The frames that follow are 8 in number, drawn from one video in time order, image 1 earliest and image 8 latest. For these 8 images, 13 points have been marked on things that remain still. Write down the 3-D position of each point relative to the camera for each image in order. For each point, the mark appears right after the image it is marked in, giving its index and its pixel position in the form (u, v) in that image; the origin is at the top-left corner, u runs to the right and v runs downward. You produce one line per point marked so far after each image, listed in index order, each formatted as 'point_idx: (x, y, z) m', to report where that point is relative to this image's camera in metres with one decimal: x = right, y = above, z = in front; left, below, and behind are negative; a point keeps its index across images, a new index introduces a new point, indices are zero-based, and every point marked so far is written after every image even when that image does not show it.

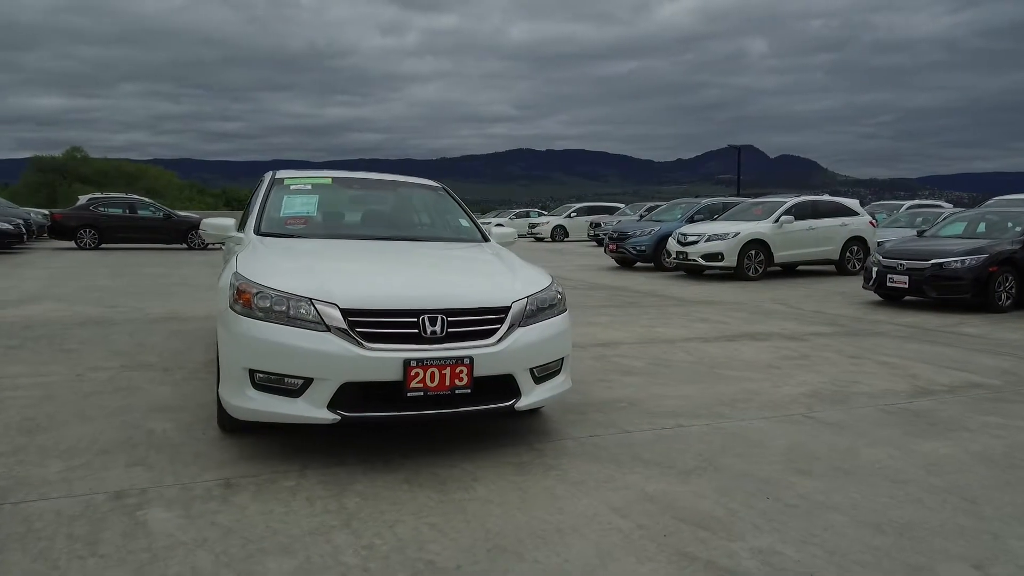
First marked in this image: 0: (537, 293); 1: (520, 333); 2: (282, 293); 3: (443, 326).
0: (+0.1, 0.0, +4.1) m
1: (0.0, -0.2, +3.8) m
2: (-1.1, 0.0, +3.6) m
3: (-0.3, -0.2, +3.6) m
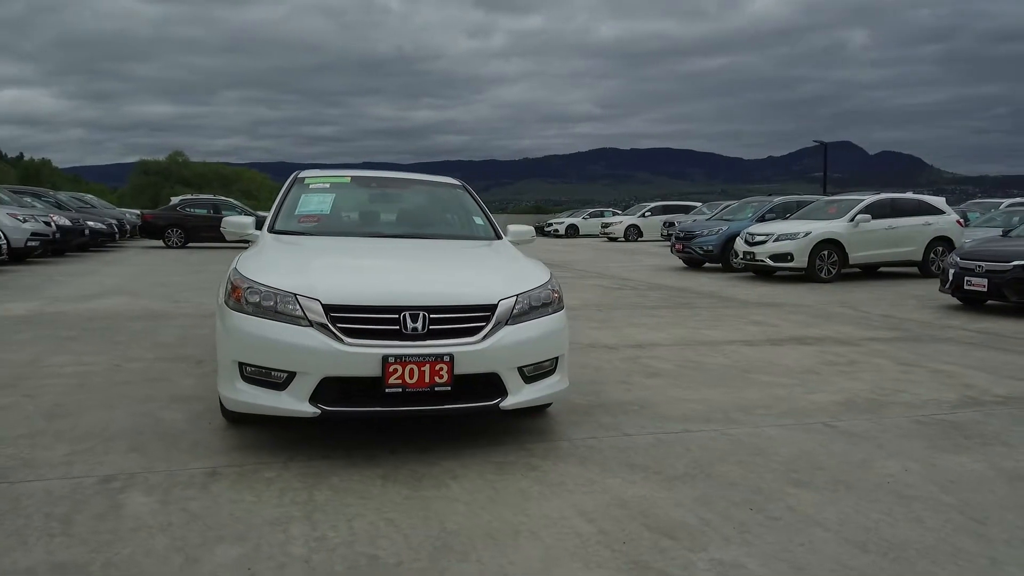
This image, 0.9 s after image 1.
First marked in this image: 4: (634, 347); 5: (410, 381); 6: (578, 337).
0: (+0.1, 0.0, +4.0) m
1: (0.0, -0.2, +3.8) m
2: (-1.2, 0.0, +3.7) m
3: (-0.4, -0.2, +3.6) m
4: (+1.2, -0.6, +7.2) m
5: (-0.5, -0.4, +3.5) m
6: (+0.7, -0.5, +7.7) m
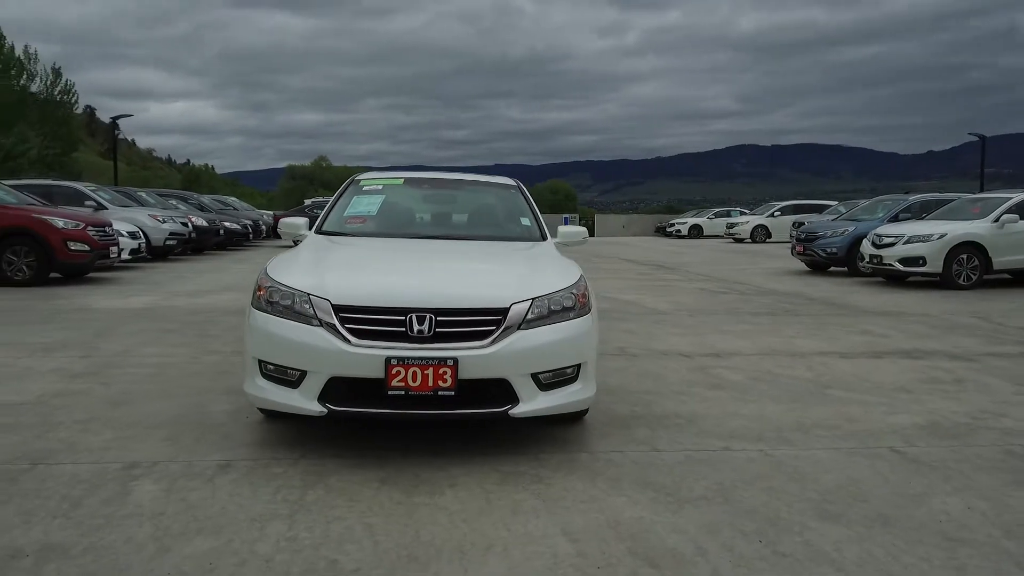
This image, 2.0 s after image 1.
0: (+0.2, 0.0, +3.9) m
1: (0.0, -0.2, +3.7) m
2: (-1.1, 0.0, +3.8) m
3: (-0.4, -0.2, +3.6) m
4: (+1.8, -0.6, +6.8) m
5: (-0.5, -0.5, +3.5) m
6: (+1.4, -0.5, +7.4) m
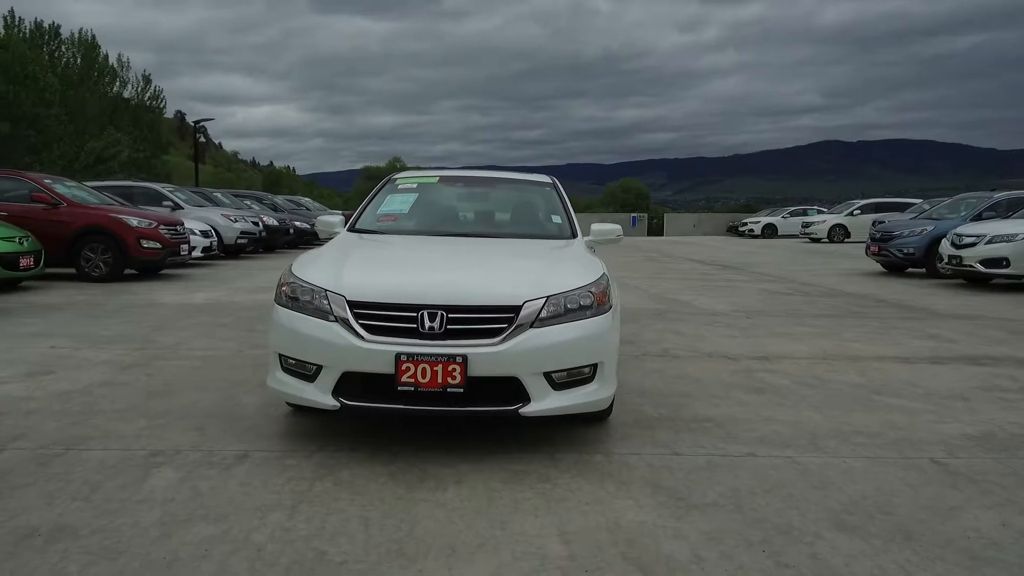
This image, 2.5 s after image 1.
0: (+0.3, 0.0, +3.8) m
1: (+0.1, -0.2, +3.6) m
2: (-1.1, 0.0, +3.8) m
3: (-0.3, -0.2, +3.6) m
4: (+2.1, -0.6, +6.6) m
5: (-0.4, -0.4, +3.5) m
6: (+1.8, -0.5, +7.2) m
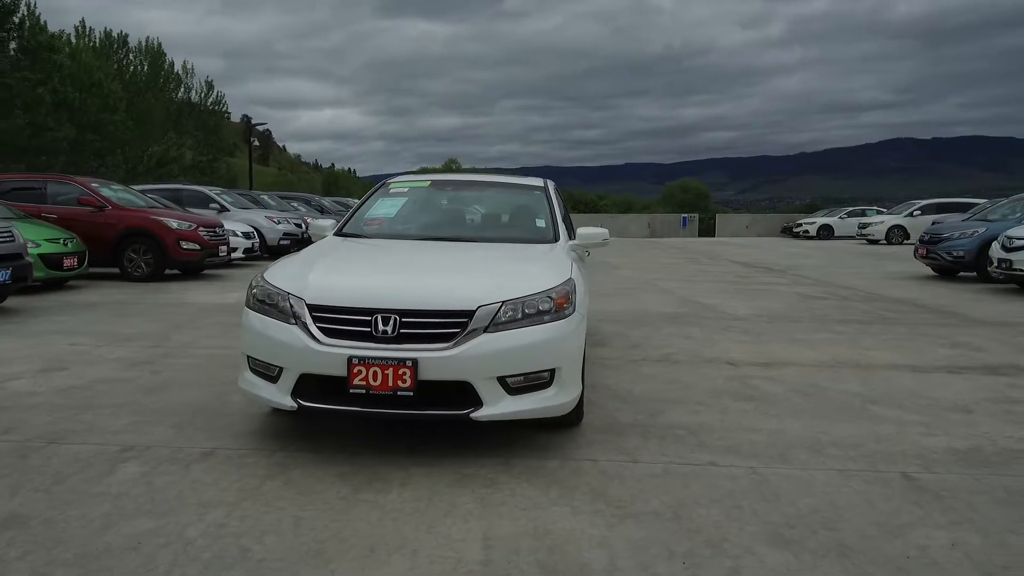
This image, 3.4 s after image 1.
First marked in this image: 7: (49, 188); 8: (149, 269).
0: (+0.1, 0.0, +3.8) m
1: (-0.1, -0.3, +3.7) m
2: (-1.3, 0.0, +4.0) m
3: (-0.6, -0.2, +3.6) m
4: (+2.1, -0.7, +6.4) m
5: (-0.7, -0.5, +3.6) m
6: (+1.9, -0.6, +7.1) m
7: (-7.3, +1.6, +11.8) m
8: (-5.7, +0.3, +11.7) m
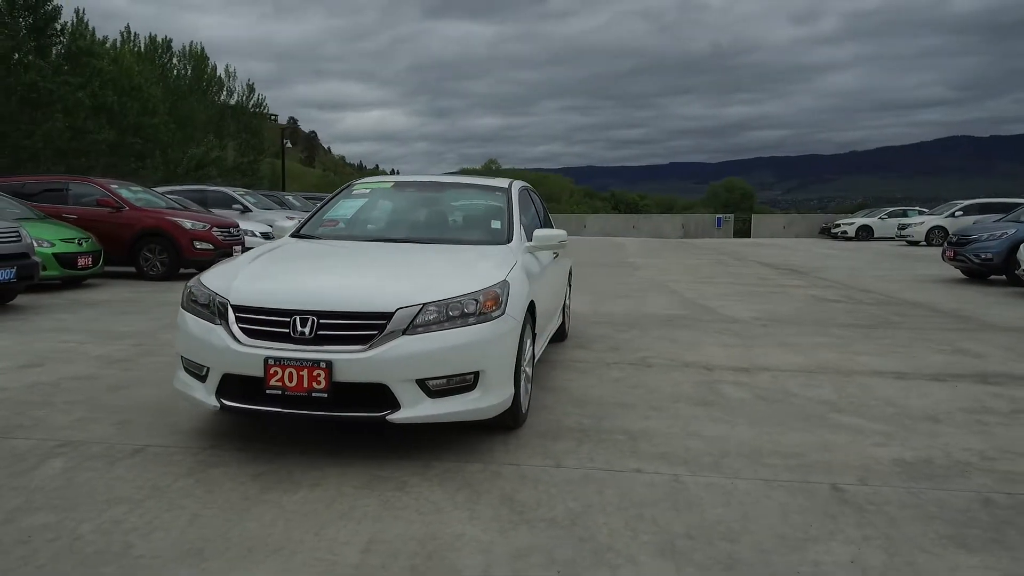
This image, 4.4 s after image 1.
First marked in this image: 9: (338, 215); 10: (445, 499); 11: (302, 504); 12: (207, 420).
0: (-0.3, -0.1, +3.8) m
1: (-0.5, -0.3, +3.7) m
2: (-1.6, 0.0, +4.0) m
3: (-1.0, -0.2, +3.7) m
4: (+1.9, -0.7, +6.3) m
5: (-1.1, -0.5, +3.6) m
6: (+1.7, -0.6, +7.0) m
7: (-7.2, +1.6, +12.2) m
8: (-5.6, +0.3, +12.0) m
9: (-1.2, +0.5, +5.4) m
10: (-0.3, -1.0, +3.4) m
11: (-0.9, -0.9, +3.3) m
12: (-1.8, -0.8, +4.4) m
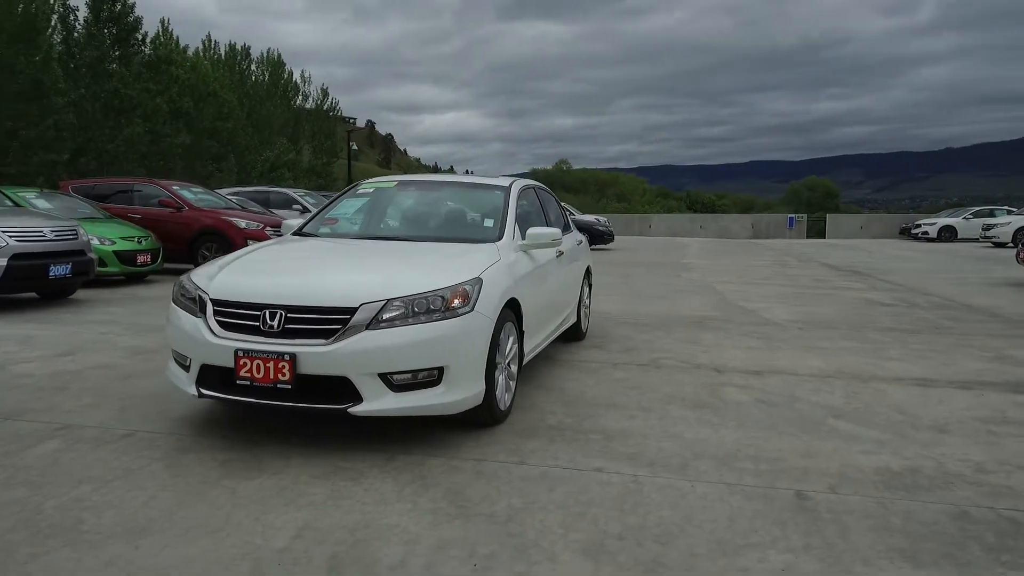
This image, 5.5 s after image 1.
0: (-0.5, 0.0, +3.9) m
1: (-0.7, -0.2, +3.8) m
2: (-1.8, 0.0, +4.2) m
3: (-1.2, -0.2, +3.8) m
4: (+1.9, -0.7, +6.1) m
5: (-1.3, -0.4, +3.8) m
6: (+1.8, -0.6, +6.8) m
7: (-6.5, +1.7, +12.9) m
8: (-5.0, +0.4, +12.6) m
9: (-1.3, +0.6, +5.6) m
10: (-0.5, -0.9, +3.4) m
11: (-1.2, -0.9, +3.4) m
12: (-1.9, -0.8, +4.7) m
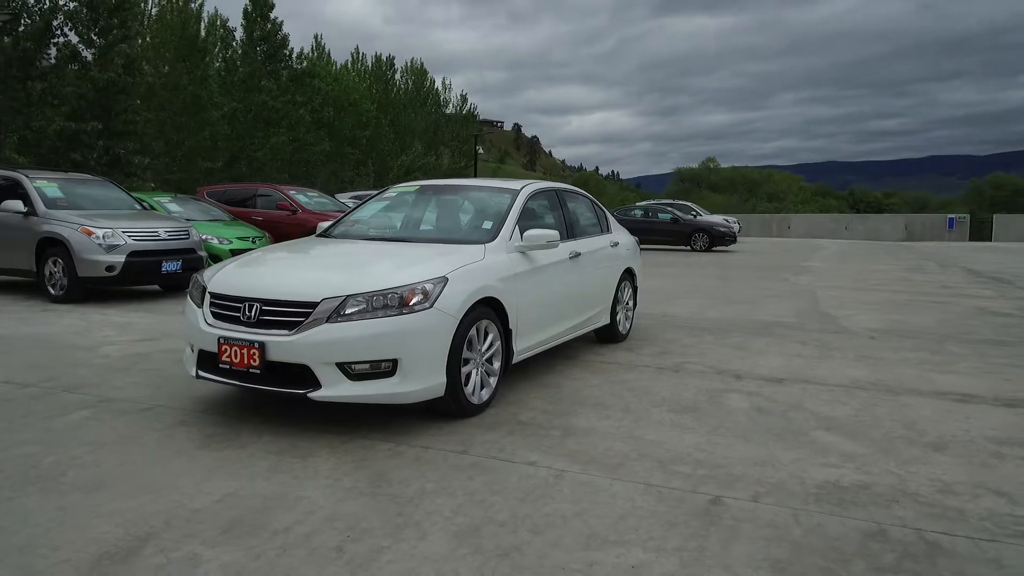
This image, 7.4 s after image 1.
0: (-0.8, 0.0, +4.2) m
1: (-1.0, -0.2, +4.1) m
2: (-2.0, +0.1, +4.8) m
3: (-1.5, -0.1, +4.3) m
4: (+2.0, -0.7, +5.9) m
5: (-1.6, -0.4, +4.2) m
6: (+2.0, -0.6, +6.6) m
7: (-4.8, +1.8, +14.2) m
8: (-3.4, +0.4, +13.6) m
9: (-1.2, +0.6, +6.0) m
10: (-0.9, -0.9, +3.8) m
11: (-1.5, -0.9, +3.9) m
12: (-2.0, -0.7, +5.3) m
